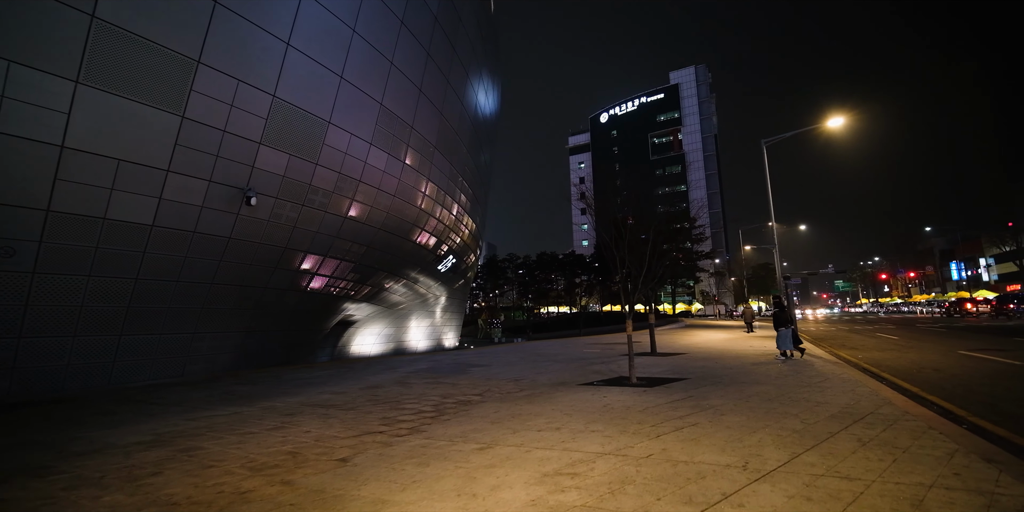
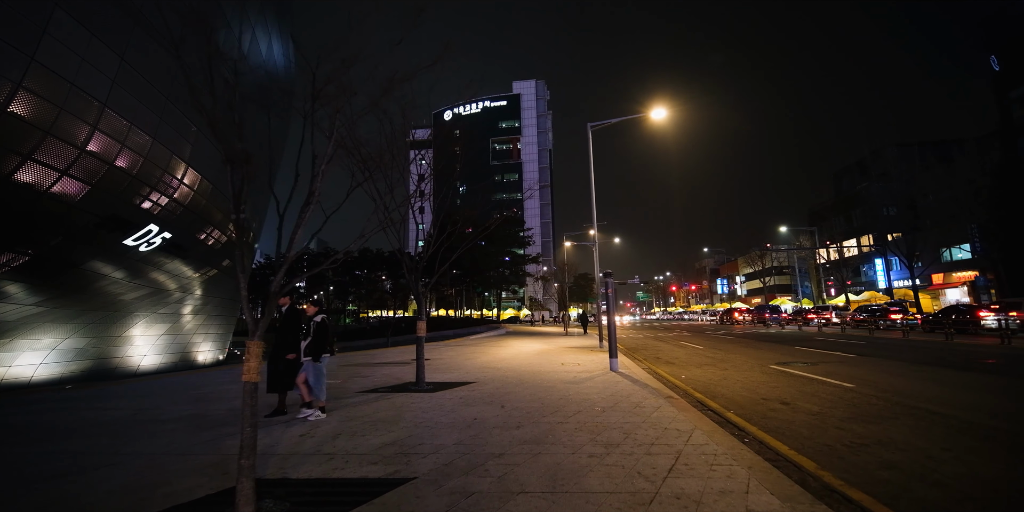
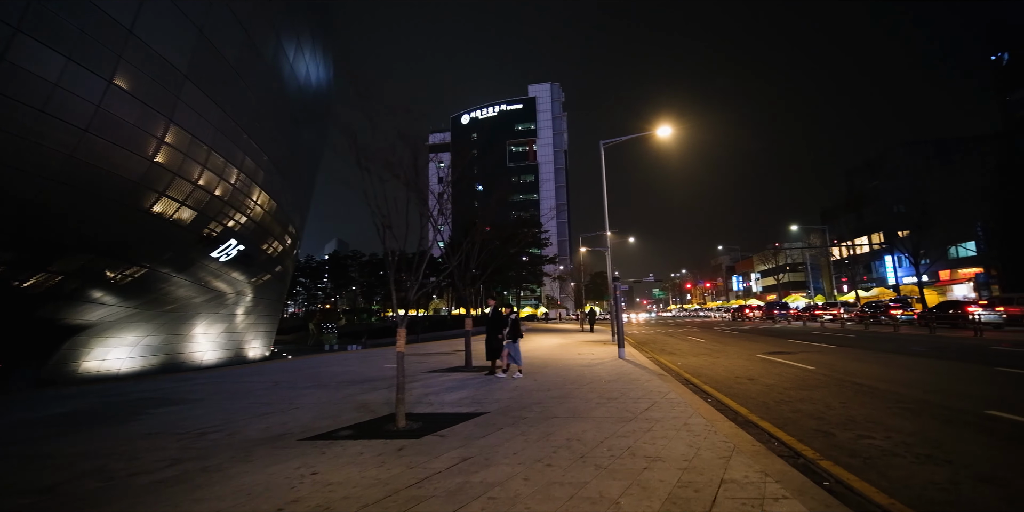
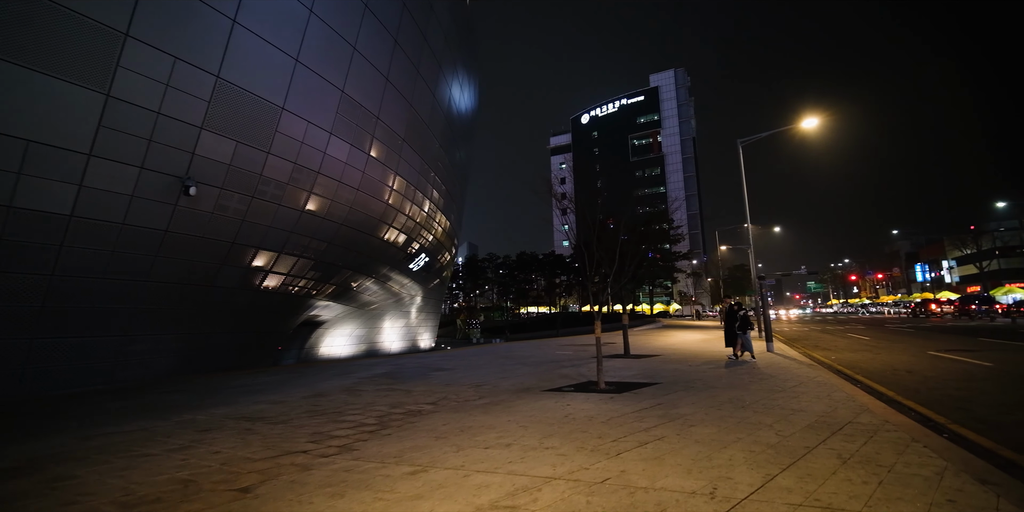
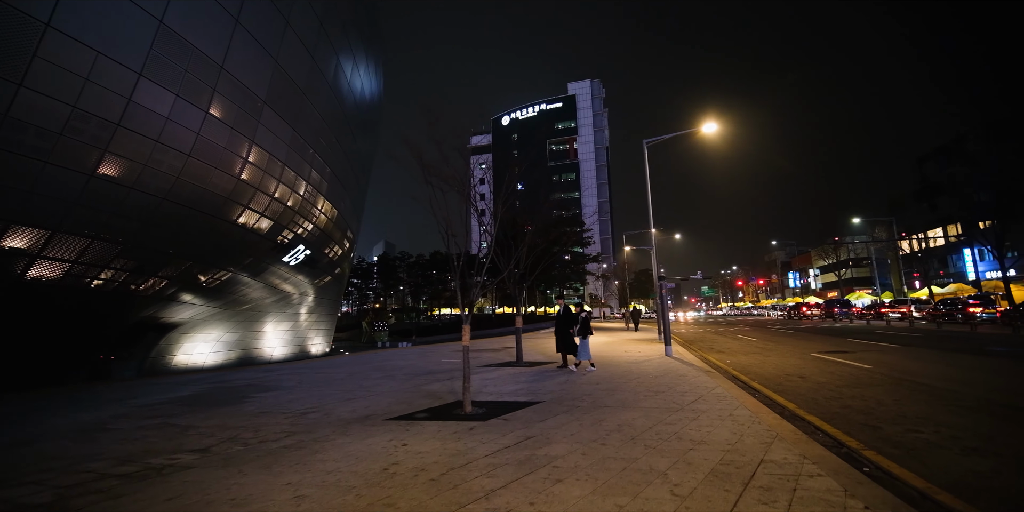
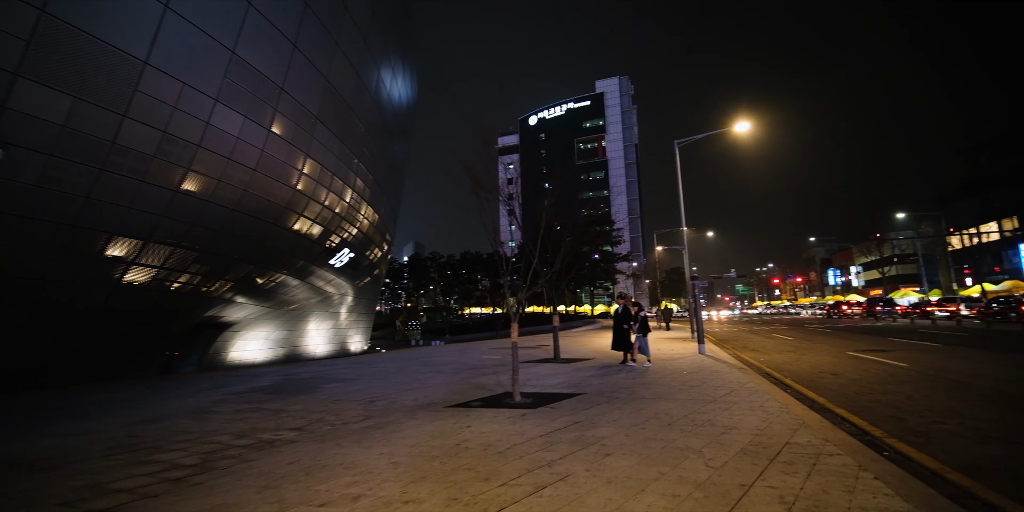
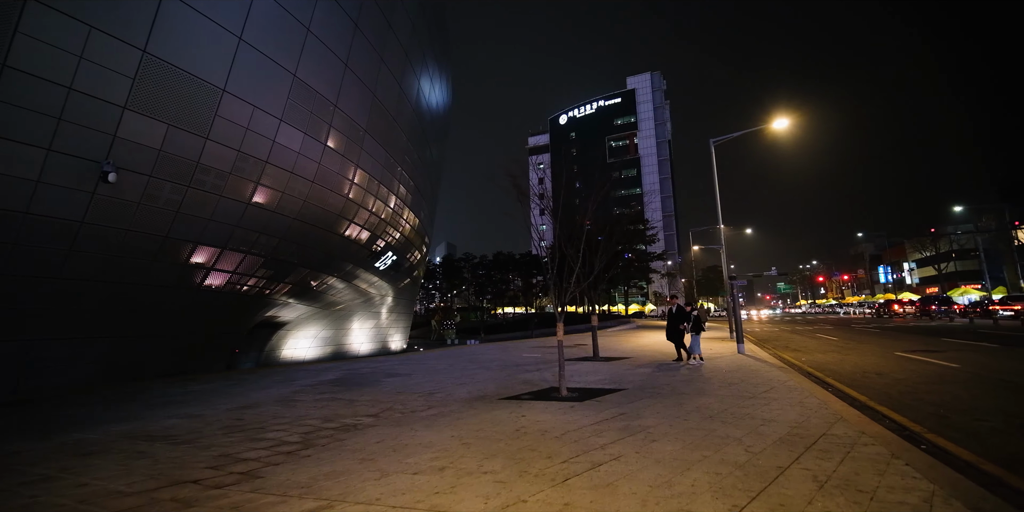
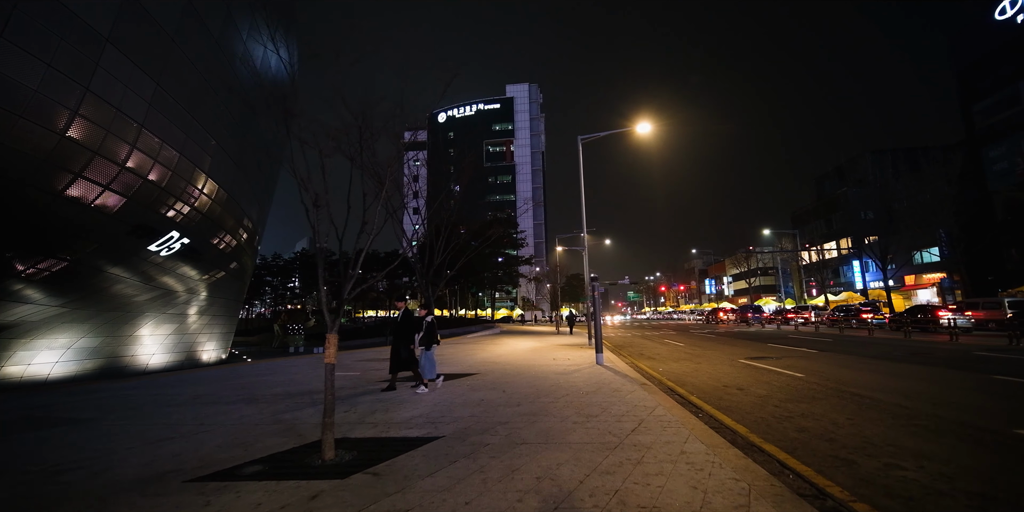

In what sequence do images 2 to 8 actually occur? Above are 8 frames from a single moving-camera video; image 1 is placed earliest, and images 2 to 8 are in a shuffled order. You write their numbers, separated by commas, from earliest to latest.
4, 7, 6, 5, 3, 8, 2
